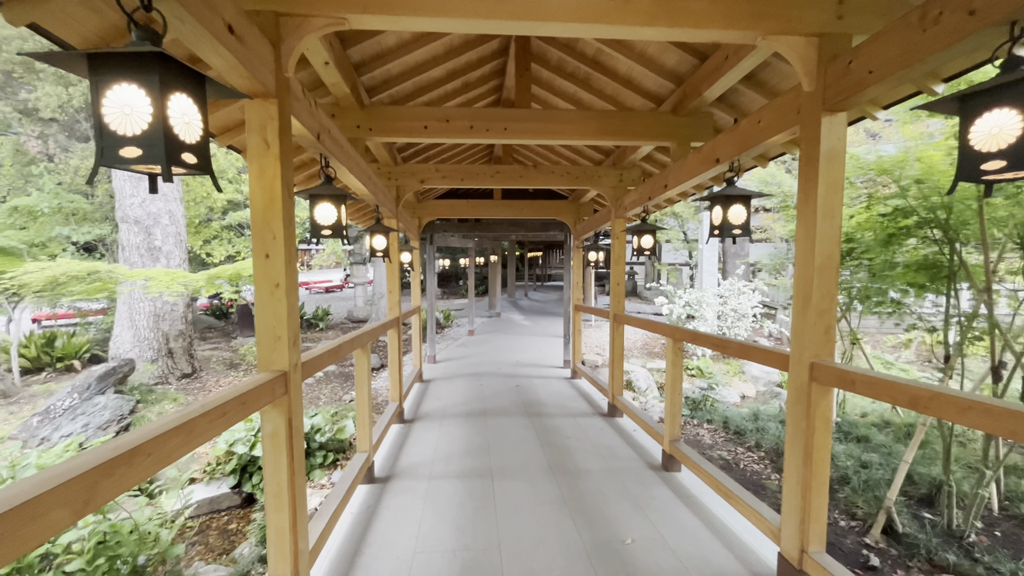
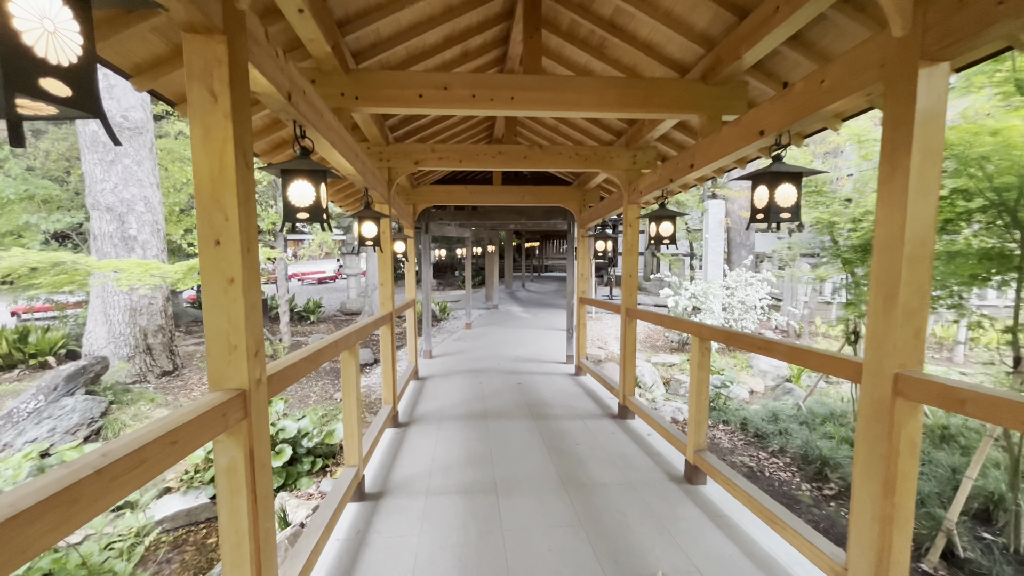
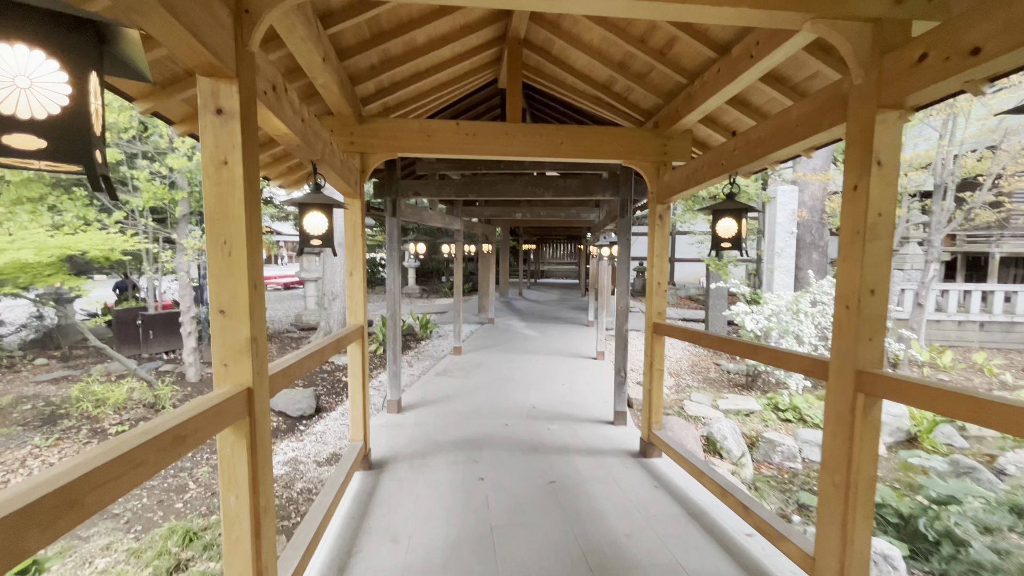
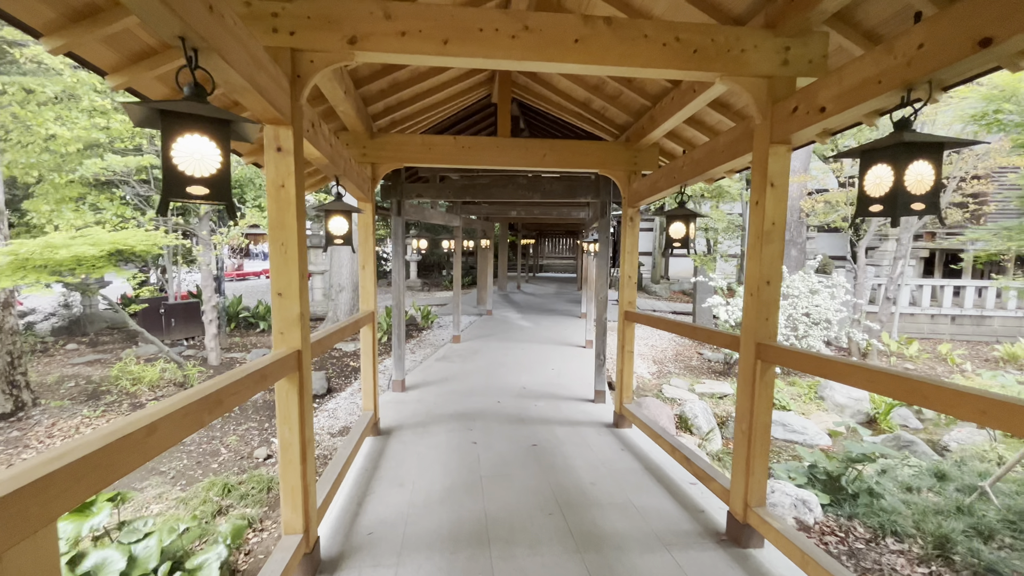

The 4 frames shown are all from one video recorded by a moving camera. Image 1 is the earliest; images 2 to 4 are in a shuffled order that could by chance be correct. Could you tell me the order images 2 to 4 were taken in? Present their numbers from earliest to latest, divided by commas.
2, 4, 3
